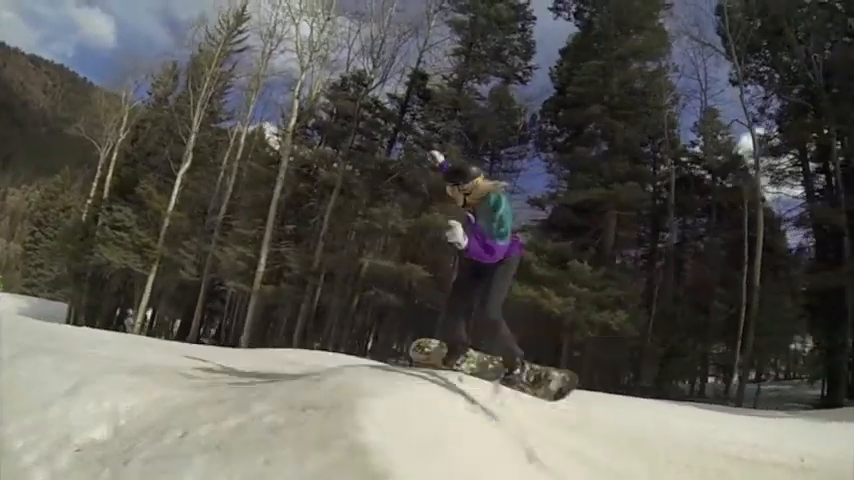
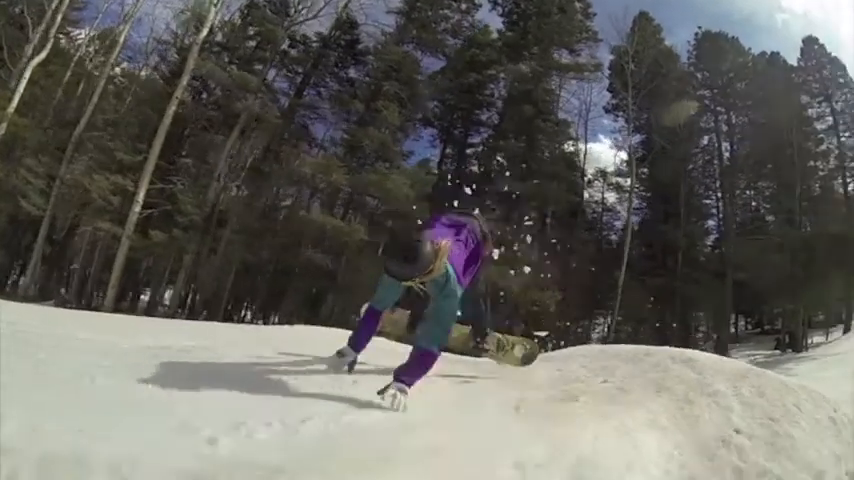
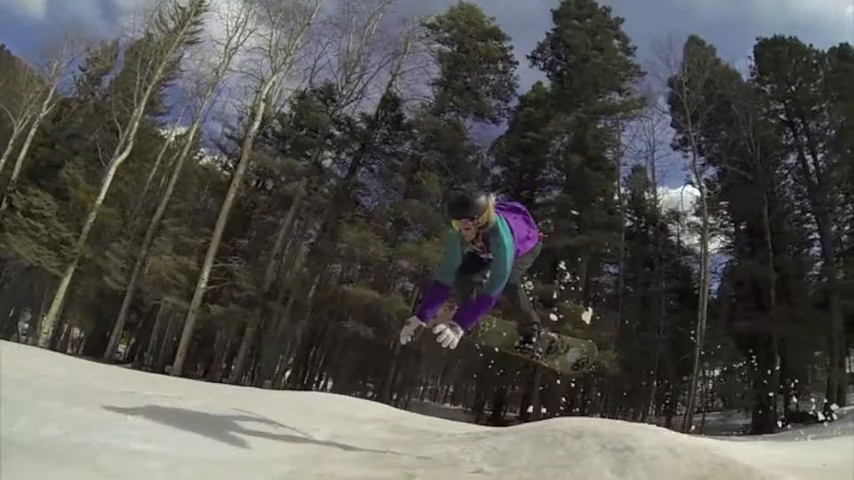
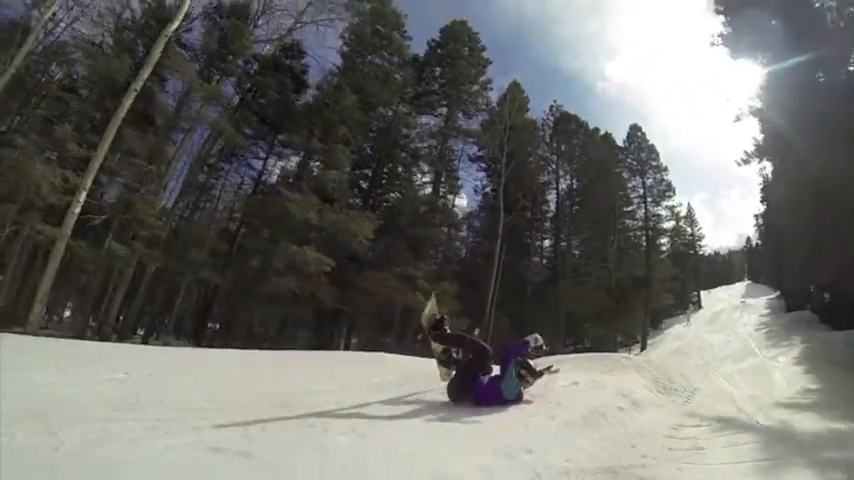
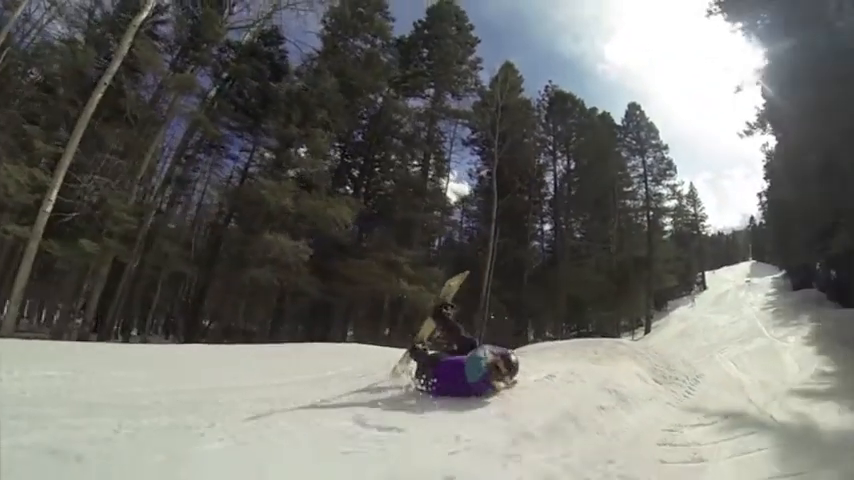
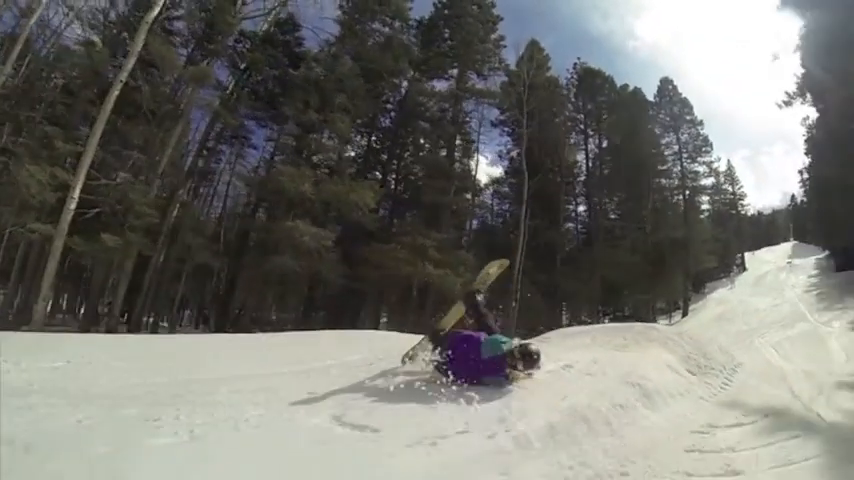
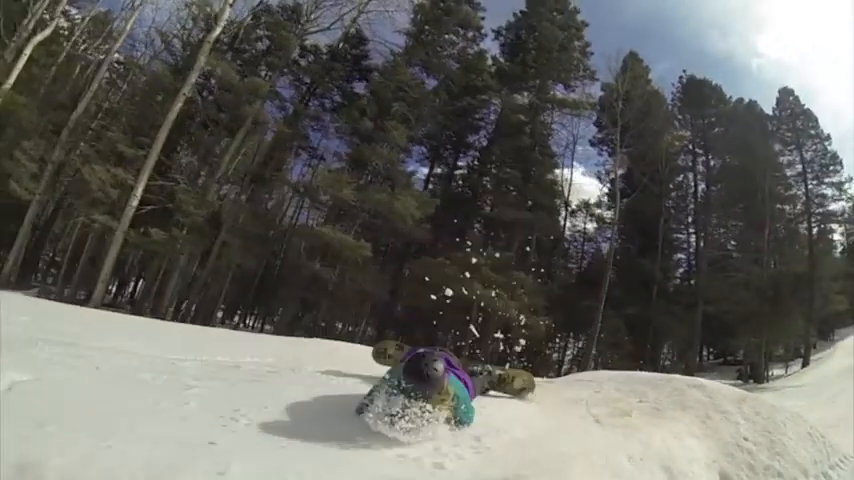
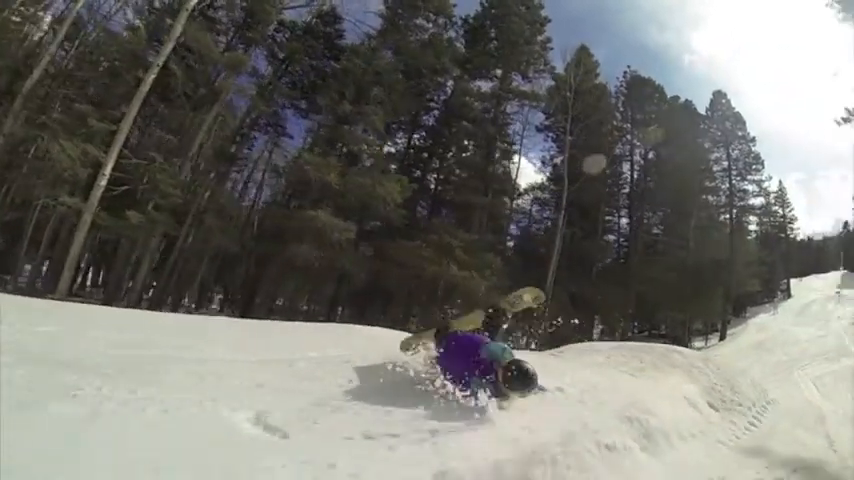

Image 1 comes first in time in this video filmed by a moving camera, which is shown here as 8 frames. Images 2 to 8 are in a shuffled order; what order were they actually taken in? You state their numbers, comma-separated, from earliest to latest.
3, 2, 7, 8, 6, 5, 4
